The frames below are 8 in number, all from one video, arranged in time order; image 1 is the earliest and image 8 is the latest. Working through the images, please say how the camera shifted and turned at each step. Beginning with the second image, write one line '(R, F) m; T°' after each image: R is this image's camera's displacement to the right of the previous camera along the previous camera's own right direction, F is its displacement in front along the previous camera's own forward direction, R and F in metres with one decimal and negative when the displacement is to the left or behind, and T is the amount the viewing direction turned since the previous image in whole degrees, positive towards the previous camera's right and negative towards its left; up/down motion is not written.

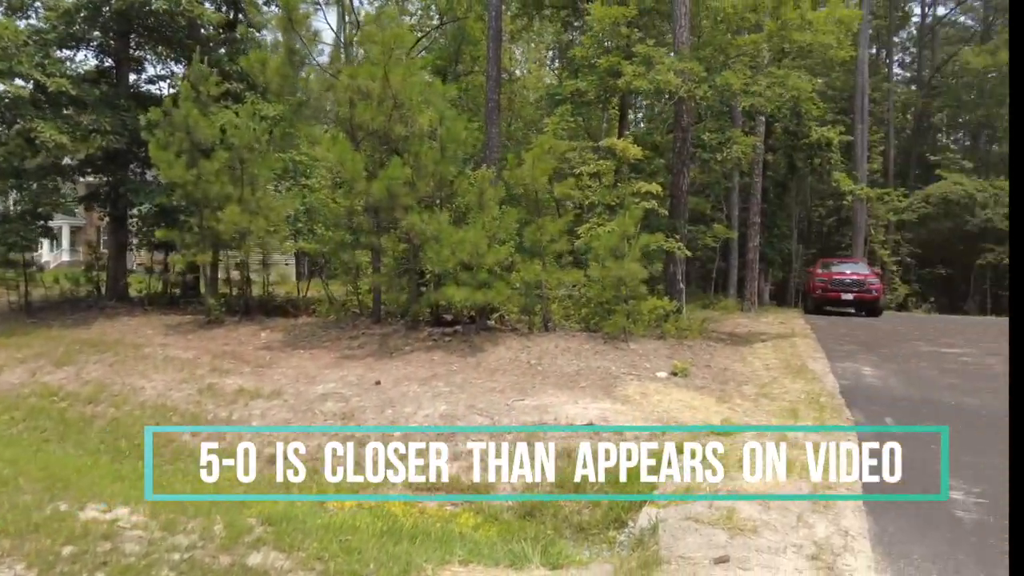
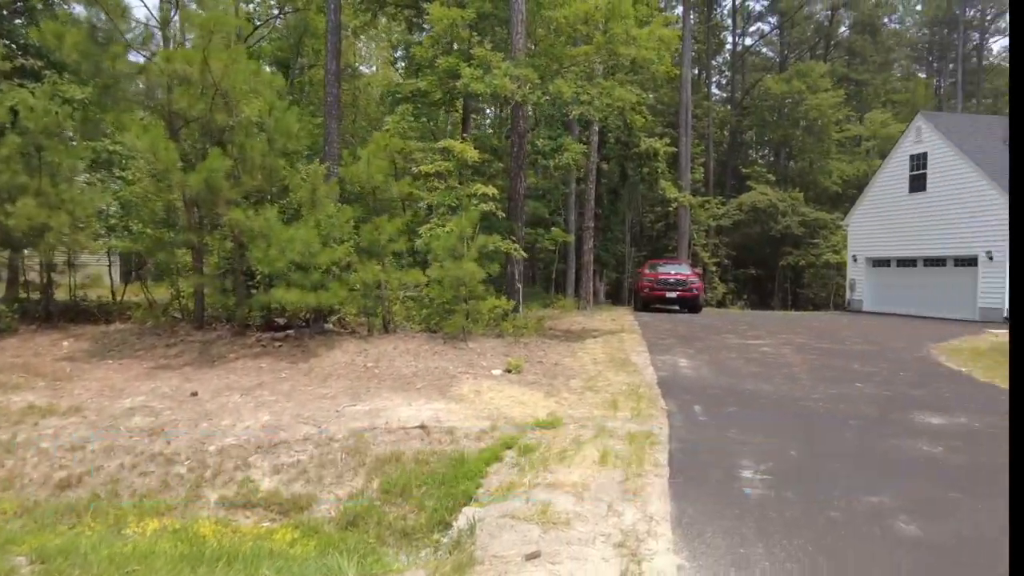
(+0.2, +0.1) m; +13°
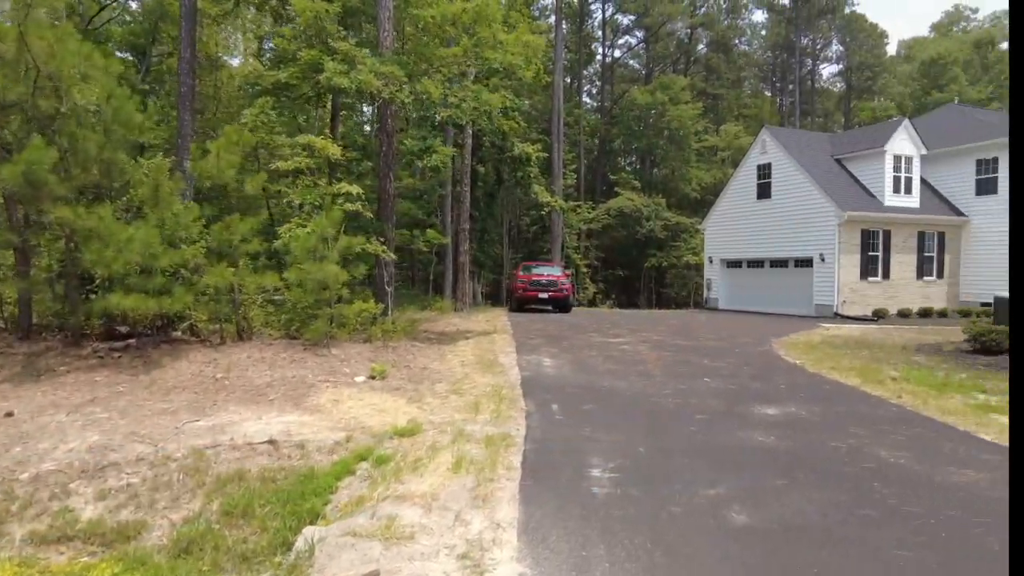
(+0.2, +0.1) m; +11°
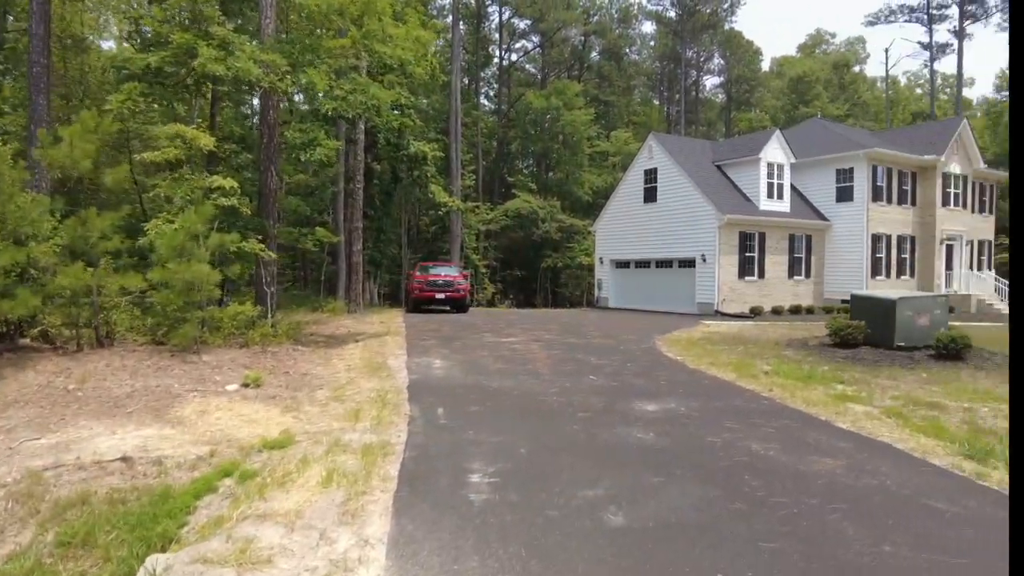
(+0.1, +0.2) m; +9°
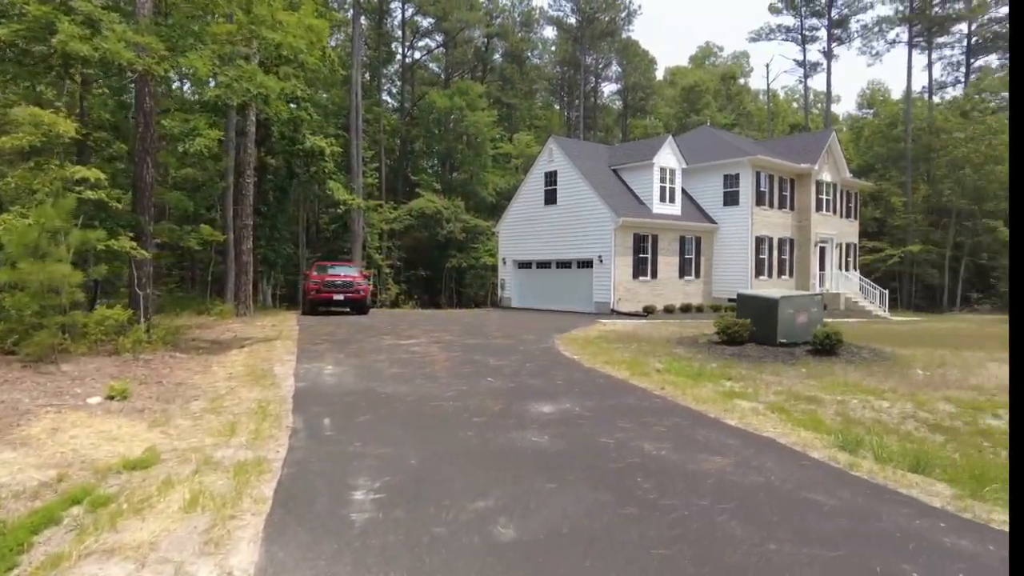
(+0.1, +0.2) m; +8°
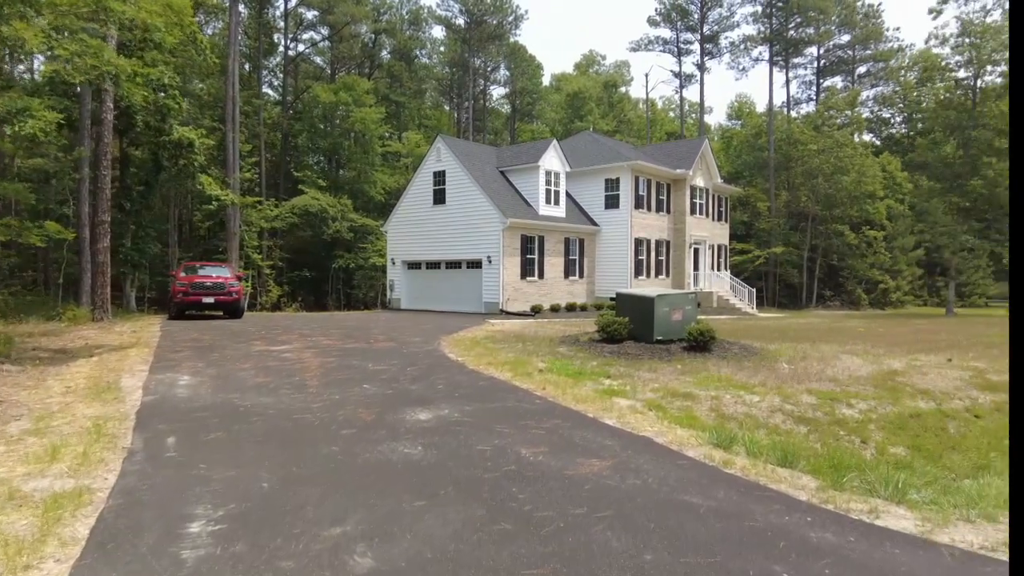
(+0.2, +0.3) m; +10°
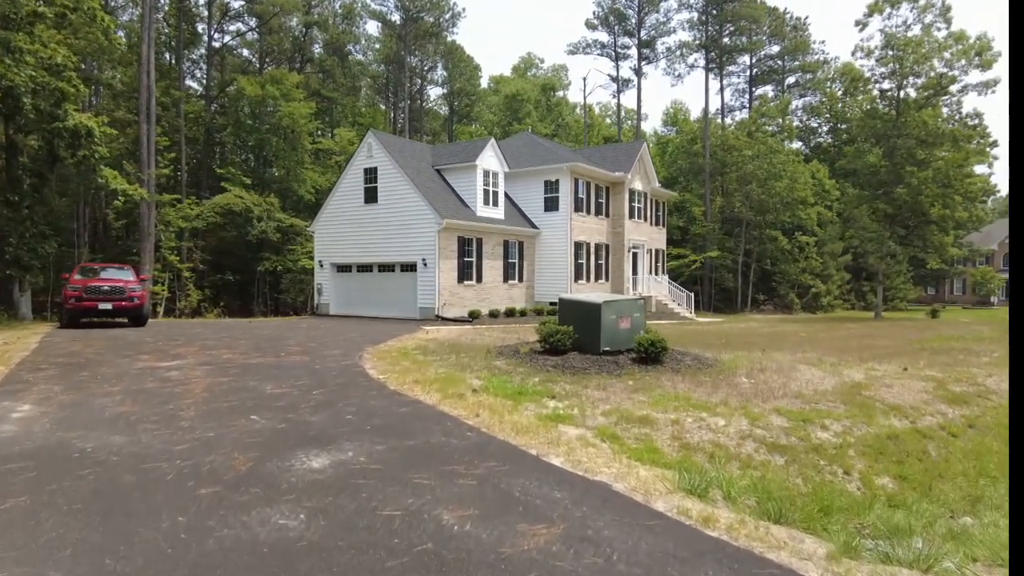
(+0.1, +1.3) m; +5°
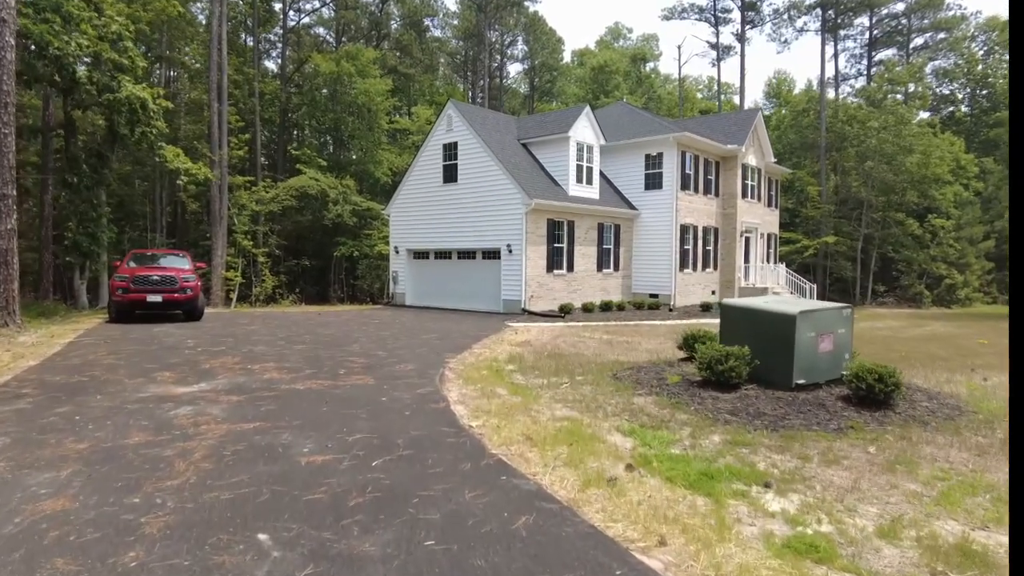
(-0.8, +2.9) m; -6°
